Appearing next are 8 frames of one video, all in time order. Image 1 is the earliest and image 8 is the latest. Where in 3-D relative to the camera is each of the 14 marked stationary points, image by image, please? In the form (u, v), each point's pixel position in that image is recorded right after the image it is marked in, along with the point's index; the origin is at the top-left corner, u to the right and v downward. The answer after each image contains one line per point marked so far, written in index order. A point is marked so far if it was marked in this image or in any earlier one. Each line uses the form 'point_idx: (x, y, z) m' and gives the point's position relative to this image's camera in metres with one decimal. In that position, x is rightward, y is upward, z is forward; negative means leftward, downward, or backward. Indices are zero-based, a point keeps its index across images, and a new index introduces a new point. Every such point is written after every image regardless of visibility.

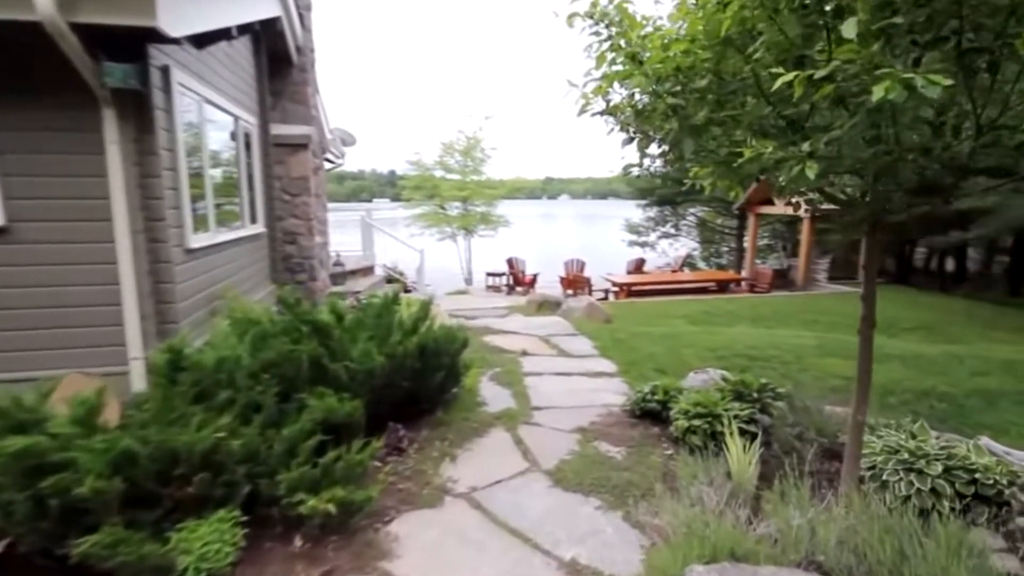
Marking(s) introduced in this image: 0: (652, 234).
0: (+4.3, +1.7, +17.1) m
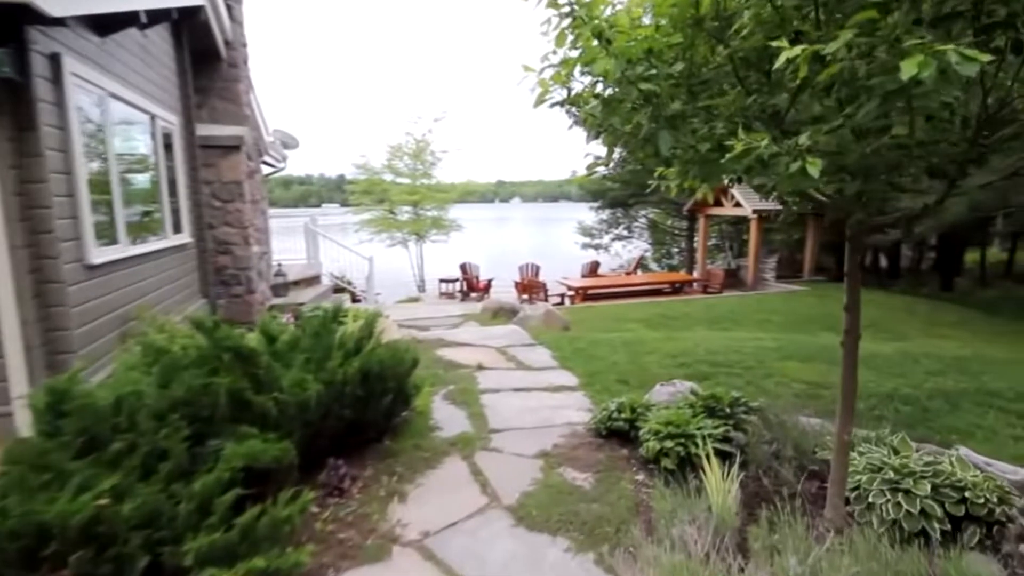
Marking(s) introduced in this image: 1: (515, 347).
0: (+2.9, +1.6, +17.1) m
1: (0.0, -0.6, +6.0) m
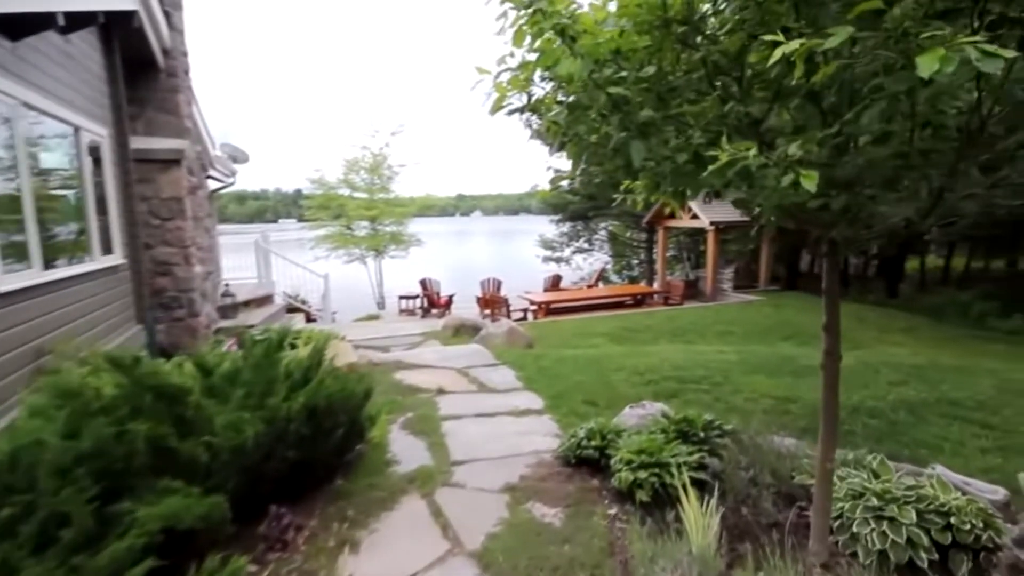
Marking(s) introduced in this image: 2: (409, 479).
0: (+1.7, +1.2, +17.1) m
1: (-0.4, -0.8, +5.7) m
2: (-0.6, -1.1, +3.3) m
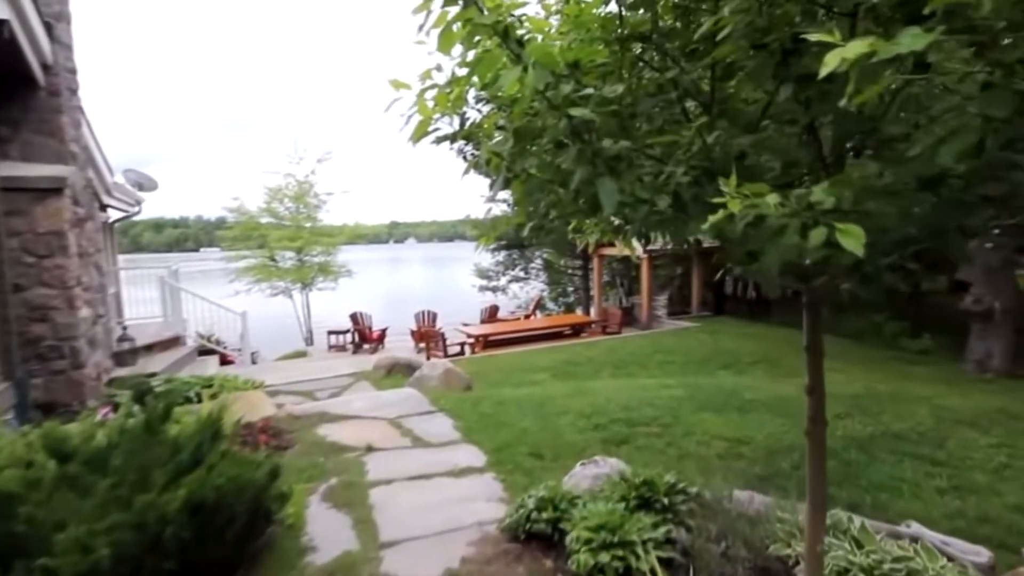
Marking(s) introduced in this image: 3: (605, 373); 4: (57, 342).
0: (-0.3, +0.3, +16.8) m
1: (-1.0, -1.2, +5.2) m
2: (-0.9, -1.4, +2.7) m
3: (+1.3, -1.2, +7.9) m
4: (-4.7, -0.6, +5.7) m
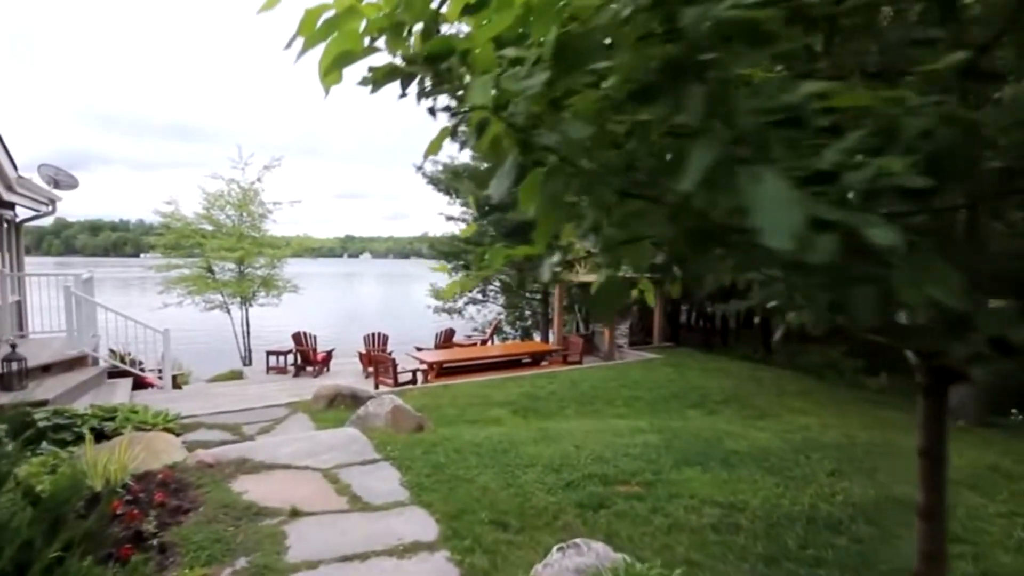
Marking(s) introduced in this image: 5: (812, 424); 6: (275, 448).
0: (-1.6, -0.4, +16.1) m
1: (-1.3, -1.4, +4.4) m
2: (-1.1, -1.6, +1.9) m
3: (+0.8, -1.6, +7.2) m
4: (-5.1, -0.6, +4.6) m
5: (+3.6, -1.6, +6.5) m
6: (-2.1, -1.4, +4.8) m
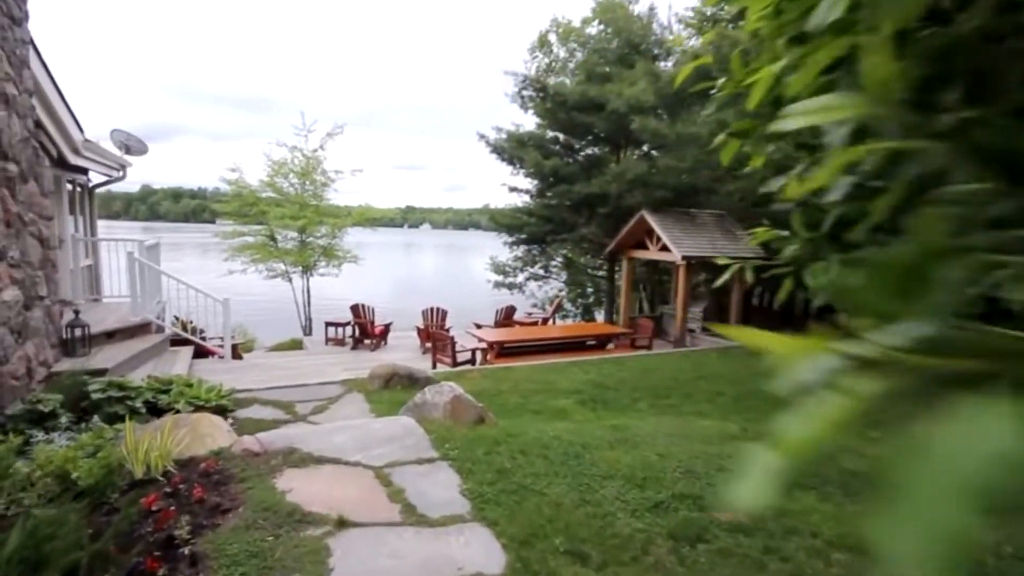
0: (+0.2, +0.4, +15.5) m
1: (-0.8, -1.3, +3.9) m
2: (-0.8, -1.5, +1.5) m
3: (+1.6, -1.4, +6.5) m
4: (-4.5, -0.4, +4.5) m
5: (+4.3, -1.5, +5.6) m
6: (-1.5, -1.2, +4.4) m
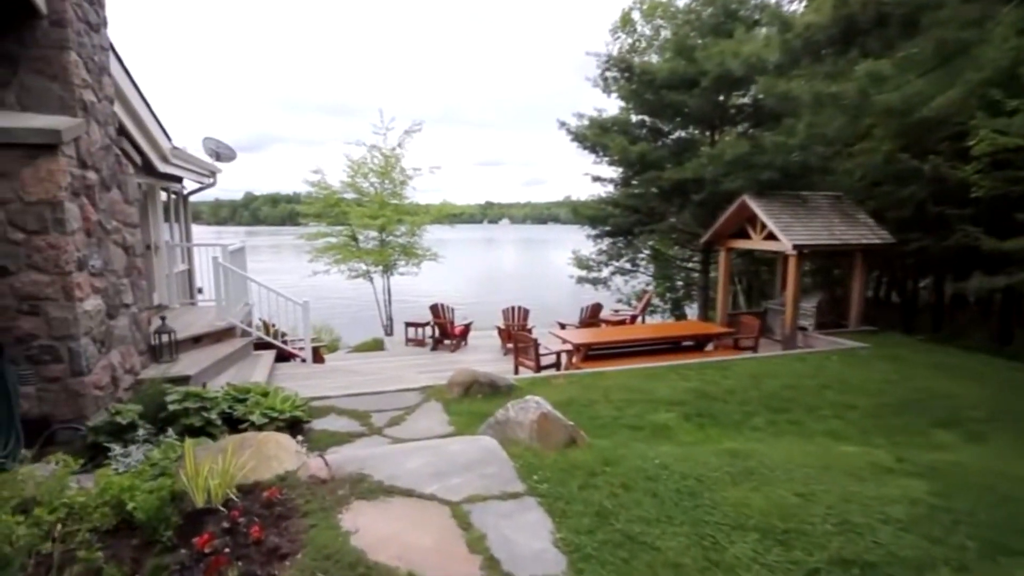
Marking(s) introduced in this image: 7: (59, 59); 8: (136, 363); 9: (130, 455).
0: (+2.5, +0.5, +14.6) m
1: (-0.2, -1.3, +3.3) m
2: (-0.5, -1.6, +0.9) m
3: (+2.5, -1.4, +5.6) m
4: (-3.8, -0.4, +4.4) m
5: (+5.1, -1.5, +4.2) m
6: (-0.8, -1.2, +3.9) m
7: (-3.8, +2.0, +4.6) m
8: (-4.0, -0.8, +5.8) m
9: (-3.0, -1.3, +4.3) m
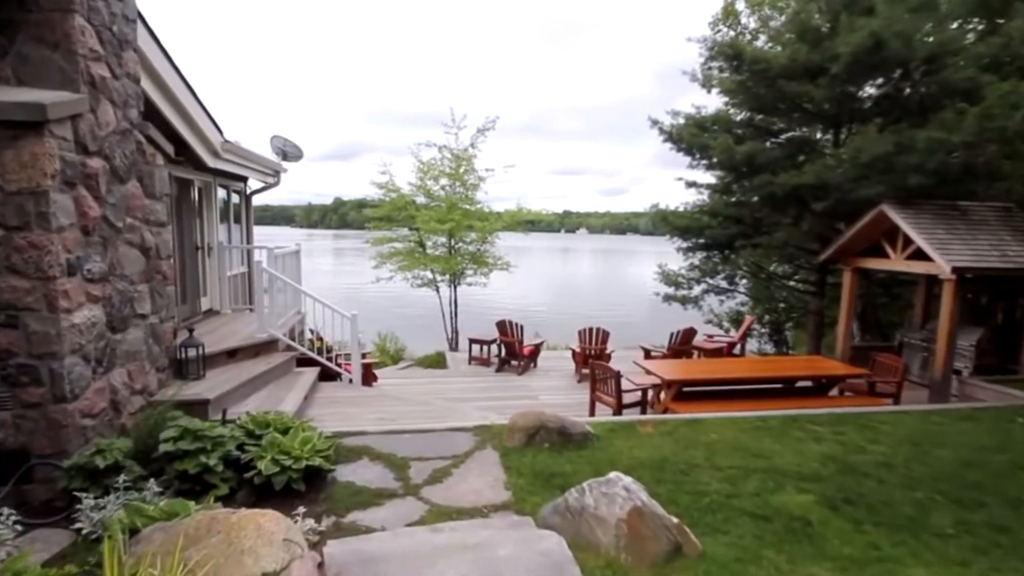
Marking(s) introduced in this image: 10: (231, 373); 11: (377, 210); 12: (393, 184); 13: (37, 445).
0: (+4.3, 0.0, +12.9) m
1: (+0.1, -1.5, +2.0) m
2: (-0.6, -1.7, -0.3) m
3: (+3.1, -1.7, +3.9) m
4: (-3.3, -0.5, +3.6) m
5: (+5.5, -1.8, +2.2) m
6: (-0.4, -1.4, +2.7) m
7: (-3.2, +1.9, +3.8) m
8: (-3.3, -0.8, +5.0) m
9: (-2.6, -1.4, +3.4) m
10: (-3.0, -0.9, +5.8) m
11: (-3.2, +1.8, +13.0) m
12: (-2.8, +2.5, +13.0) m
13: (-3.3, -1.1, +3.7) m
